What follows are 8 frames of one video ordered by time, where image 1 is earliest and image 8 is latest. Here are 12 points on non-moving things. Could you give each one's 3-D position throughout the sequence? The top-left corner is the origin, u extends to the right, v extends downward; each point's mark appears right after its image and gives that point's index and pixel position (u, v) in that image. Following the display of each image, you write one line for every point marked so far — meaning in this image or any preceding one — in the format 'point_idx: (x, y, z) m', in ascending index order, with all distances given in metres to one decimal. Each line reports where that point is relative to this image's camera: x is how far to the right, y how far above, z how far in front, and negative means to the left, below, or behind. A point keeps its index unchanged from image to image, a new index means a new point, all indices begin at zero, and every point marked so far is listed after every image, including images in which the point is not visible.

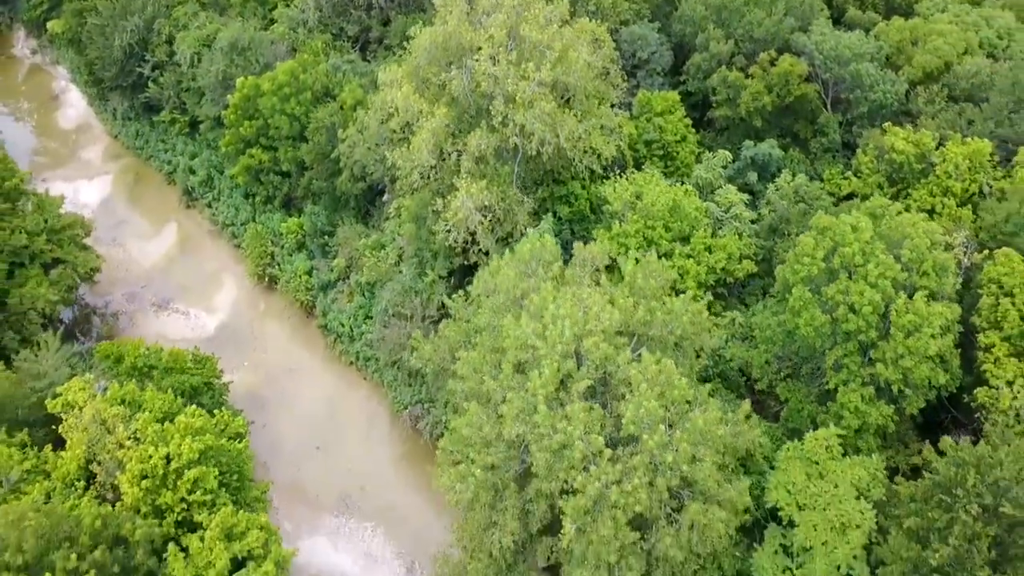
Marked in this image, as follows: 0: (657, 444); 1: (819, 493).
0: (+3.0, -3.3, +18.1) m
1: (+6.7, -4.5, +18.9) m
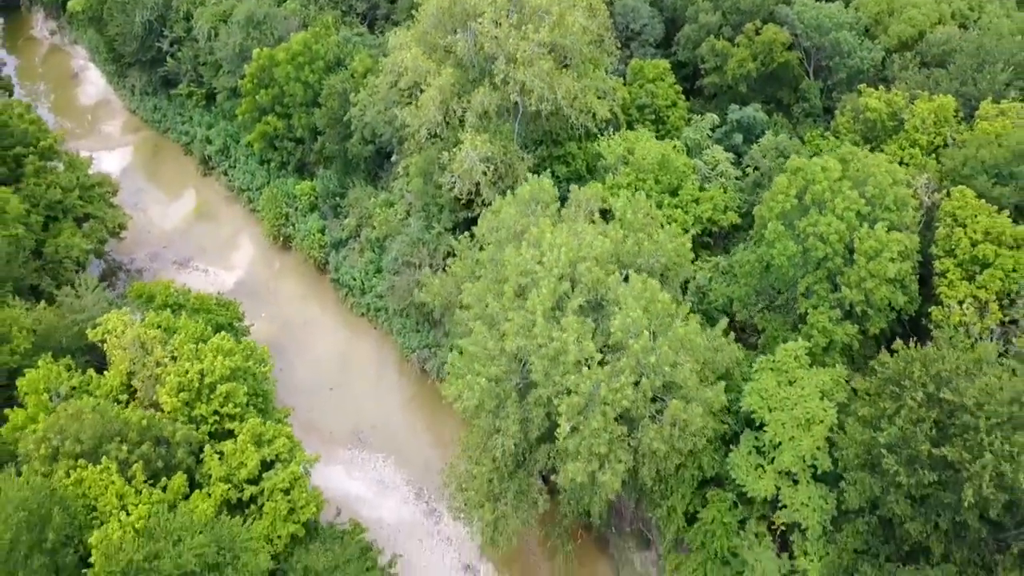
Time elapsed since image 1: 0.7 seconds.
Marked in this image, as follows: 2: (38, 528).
0: (+3.1, -1.5, +20.3) m
1: (+6.7, -2.7, +21.1) m
2: (-9.6, -4.8, +17.4) m
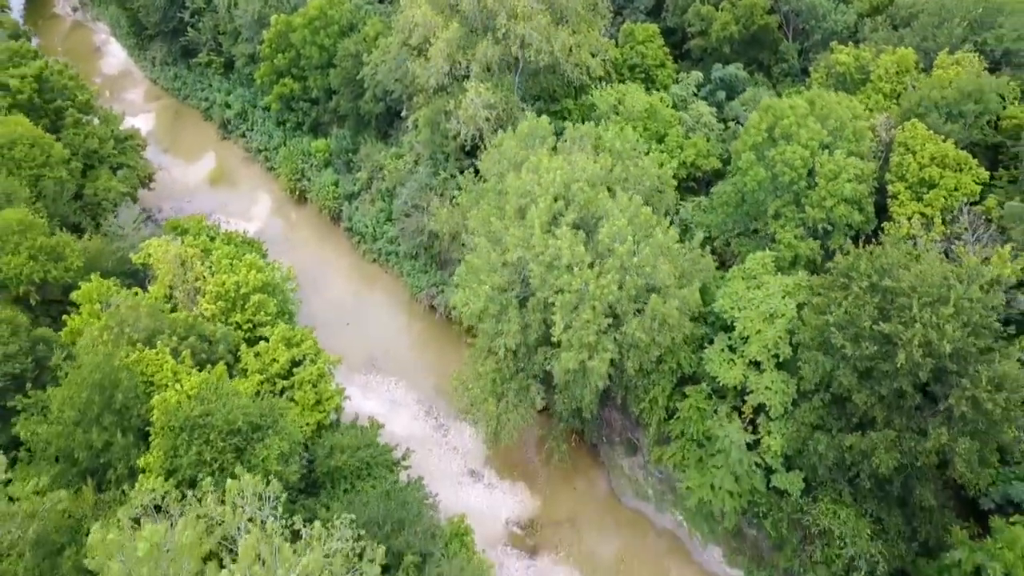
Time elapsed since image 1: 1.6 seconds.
0: (+3.1, +0.9, +23.2) m
1: (+6.8, -0.3, +24.0) m
2: (-9.6, -2.4, +20.3) m
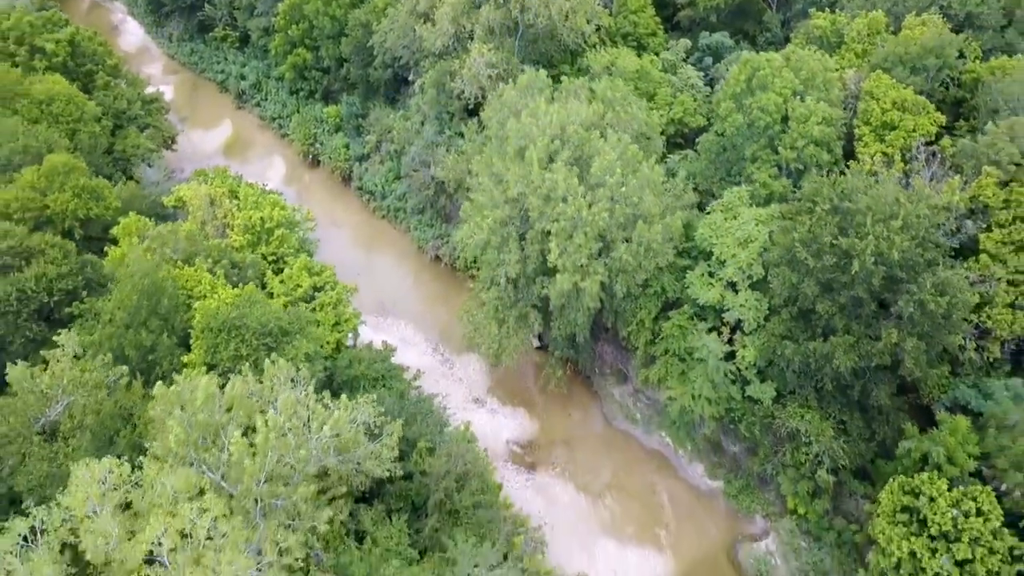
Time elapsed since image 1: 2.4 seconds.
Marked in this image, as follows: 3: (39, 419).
0: (+3.1, +3.1, +25.8) m
1: (+6.8, +1.9, +26.7) m
2: (-9.6, -0.3, +22.9) m
3: (-10.4, -2.8, +19.2) m
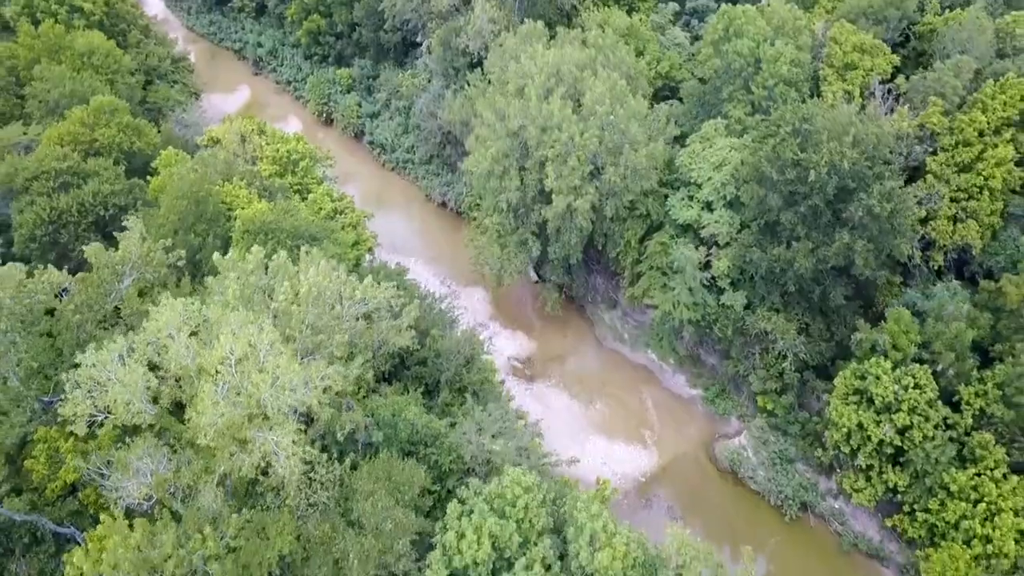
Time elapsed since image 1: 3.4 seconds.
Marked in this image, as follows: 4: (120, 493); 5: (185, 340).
0: (+3.1, +5.9, +29.1) m
1: (+6.8, +4.6, +29.9) m
2: (-9.5, +2.5, +26.2) m
3: (-10.4, 0.0, +22.4) m
4: (-8.0, -4.1, +17.6) m
5: (-6.9, -1.1, +18.1) m
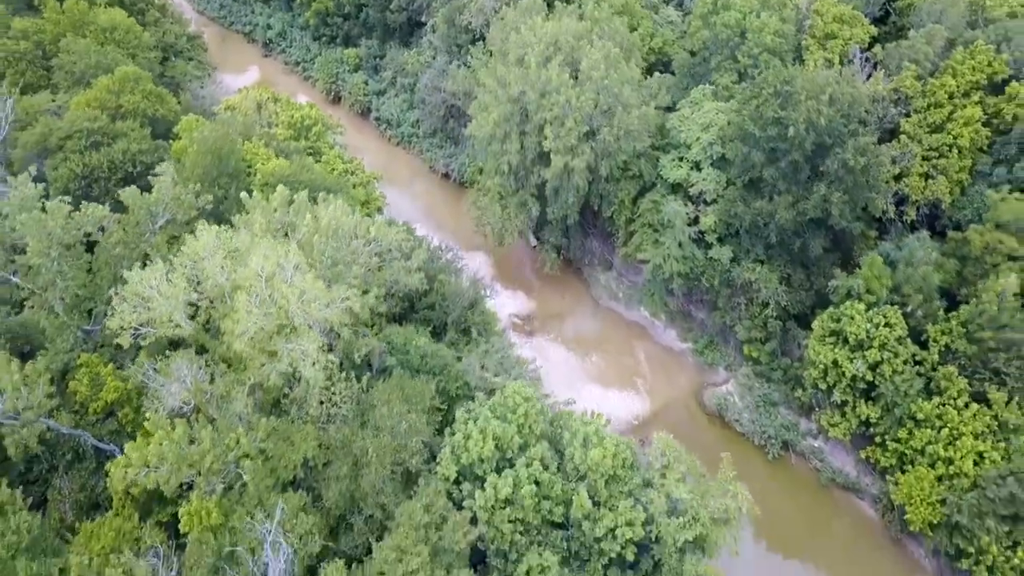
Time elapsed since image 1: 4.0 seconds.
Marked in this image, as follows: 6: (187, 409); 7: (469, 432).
0: (+3.2, +7.5, +31.1) m
1: (+6.8, +6.3, +31.9) m
2: (-9.5, +4.2, +28.2) m
3: (-10.3, +1.6, +24.4) m
4: (-7.9, -2.4, +19.6) m
5: (-6.8, +0.6, +20.1) m
6: (-7.5, -2.8, +19.9) m
7: (-1.0, -3.3, +19.8) m
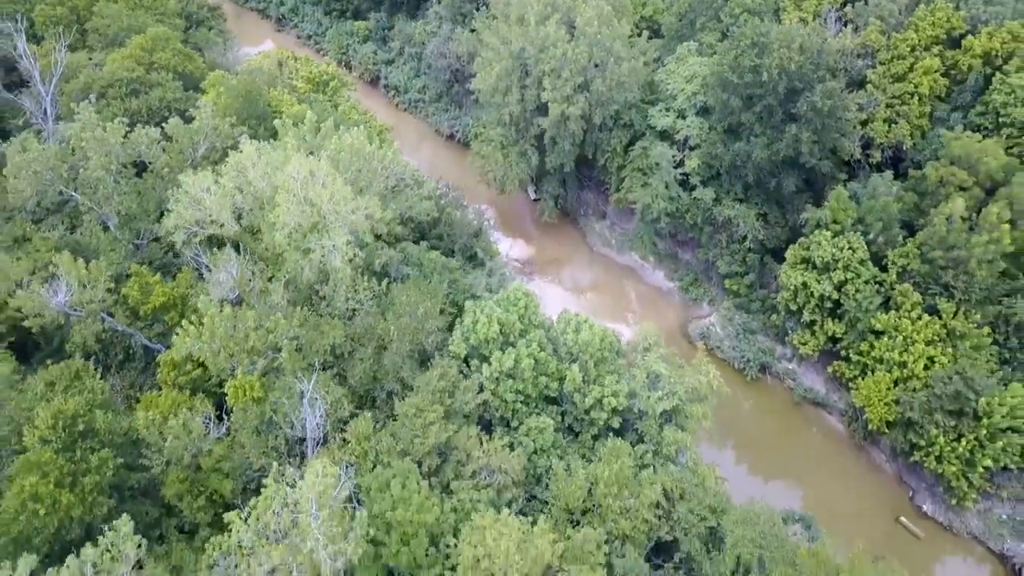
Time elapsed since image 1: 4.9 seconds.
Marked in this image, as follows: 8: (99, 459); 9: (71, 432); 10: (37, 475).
0: (+3.2, +10.0, +34.1) m
1: (+6.9, +8.8, +34.9) m
2: (-9.5, +6.7, +31.2) m
3: (-10.3, +4.1, +27.4) m
4: (-7.9, 0.0, +22.6) m
5: (-6.8, +3.0, +23.1) m
6: (-7.5, -0.3, +22.9) m
7: (-1.0, -0.8, +22.8) m
8: (-9.0, -3.7, +18.7) m
9: (-9.7, -3.1, +18.8) m
10: (-9.8, -3.9, +17.8) m
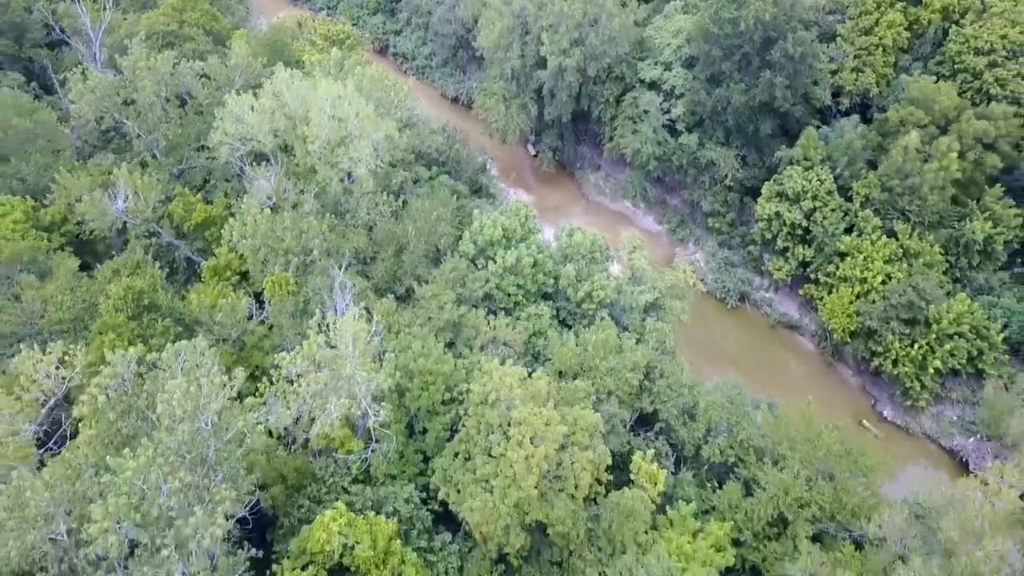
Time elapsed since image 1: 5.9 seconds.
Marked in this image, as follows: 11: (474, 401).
0: (+3.3, +12.8, +37.3) m
1: (+7.0, +11.6, +38.1) m
2: (-9.4, +9.4, +34.4) m
3: (-10.2, +6.9, +30.7) m
4: (-7.8, +2.8, +25.8) m
5: (-6.7, +5.8, +26.4) m
6: (-7.4, +2.4, +26.2) m
7: (-0.9, +1.9, +26.0) m
8: (-8.9, -1.0, +22.0) m
9: (-9.6, -0.4, +22.1) m
10: (-9.8, -1.1, +21.0) m
11: (-0.9, -2.6, +19.9) m
